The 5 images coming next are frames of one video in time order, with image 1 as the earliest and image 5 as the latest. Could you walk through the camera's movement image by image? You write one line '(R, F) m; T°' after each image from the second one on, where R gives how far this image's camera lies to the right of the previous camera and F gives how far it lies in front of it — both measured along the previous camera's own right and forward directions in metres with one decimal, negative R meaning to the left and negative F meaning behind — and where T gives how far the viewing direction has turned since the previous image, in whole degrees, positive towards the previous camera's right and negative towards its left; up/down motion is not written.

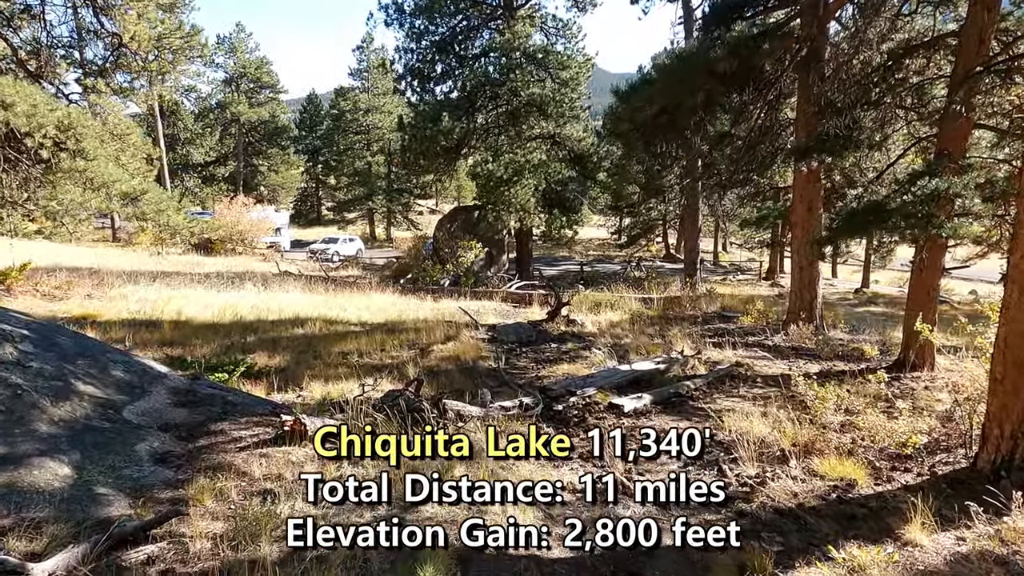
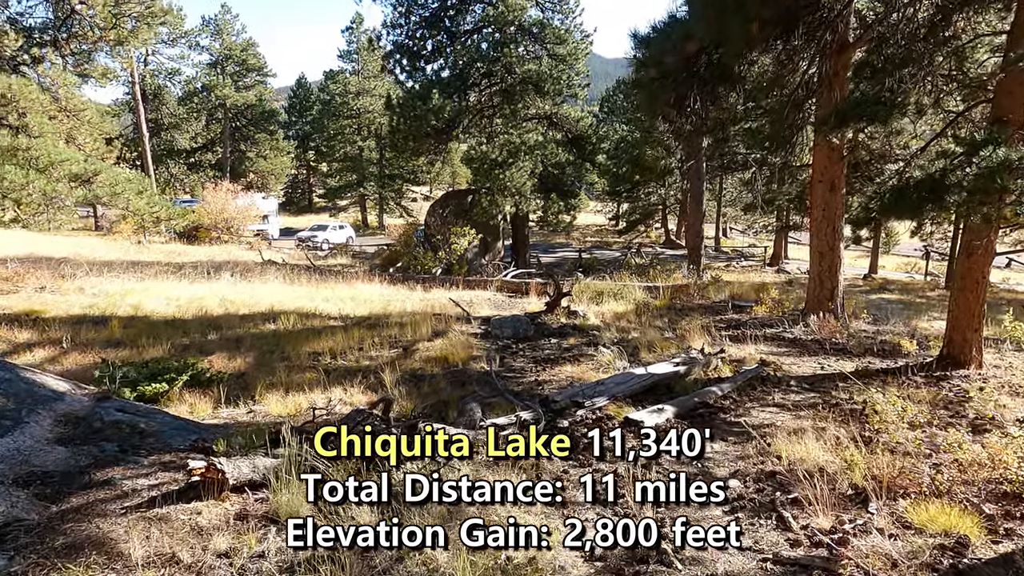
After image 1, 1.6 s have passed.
(0.0, +0.8) m; 0°
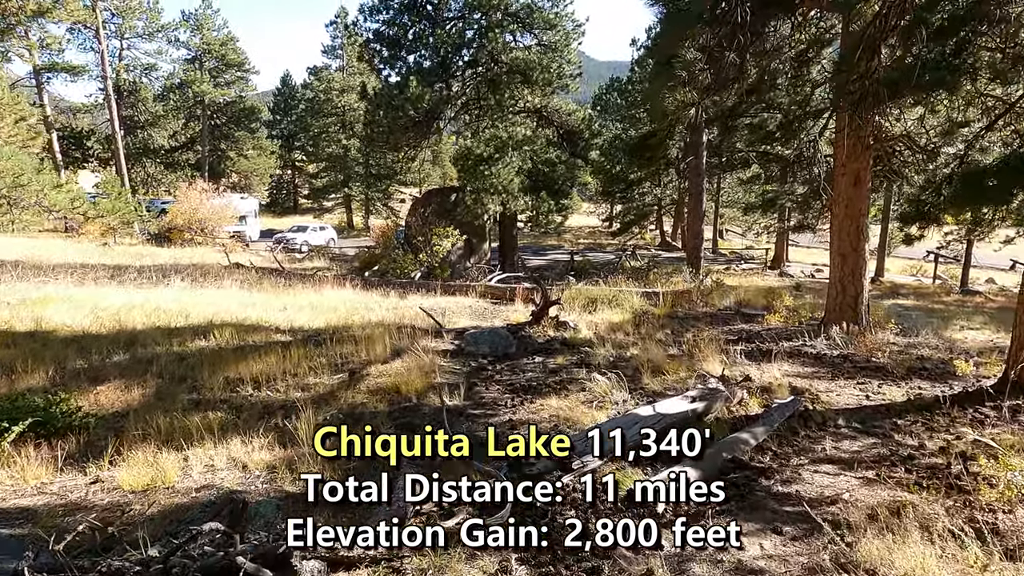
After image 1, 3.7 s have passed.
(+0.1, +1.1) m; +1°
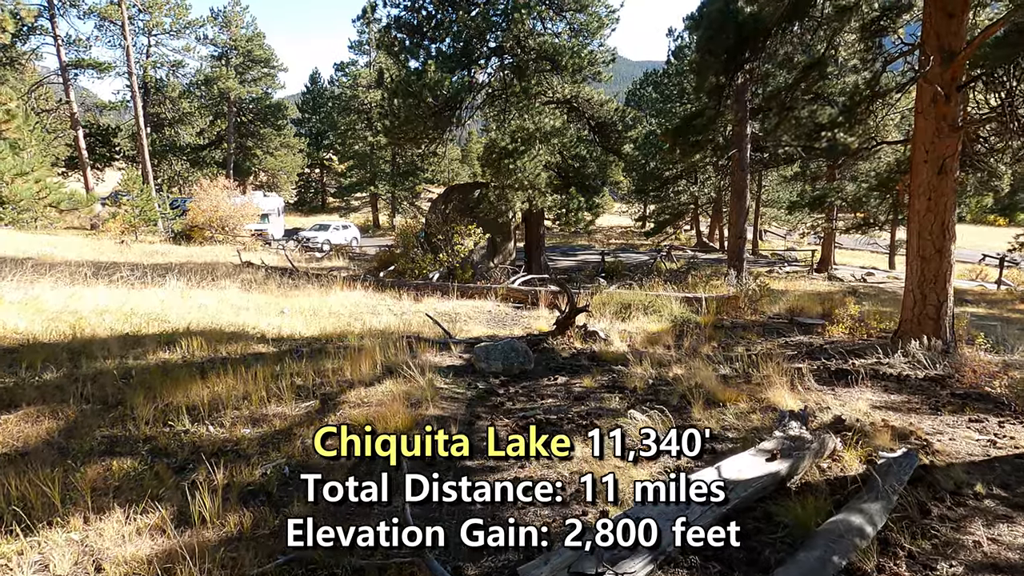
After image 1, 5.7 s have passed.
(+0.1, +1.0) m; -3°
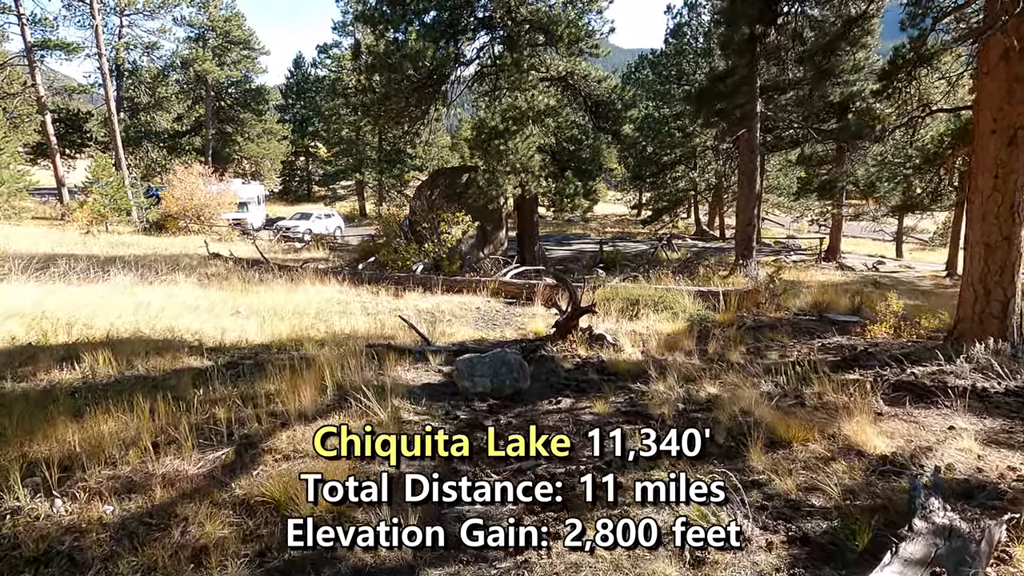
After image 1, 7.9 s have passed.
(0.0, +1.1) m; +1°
